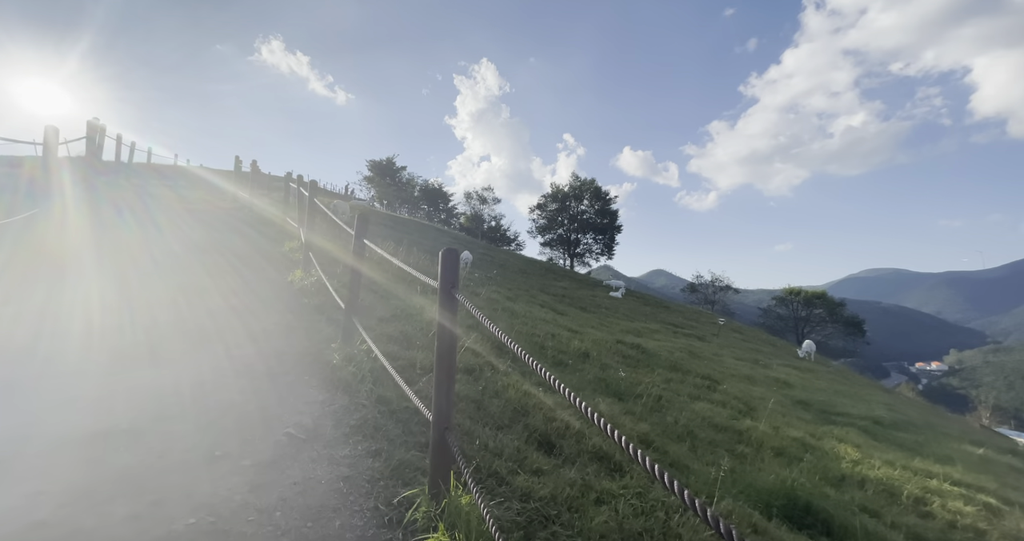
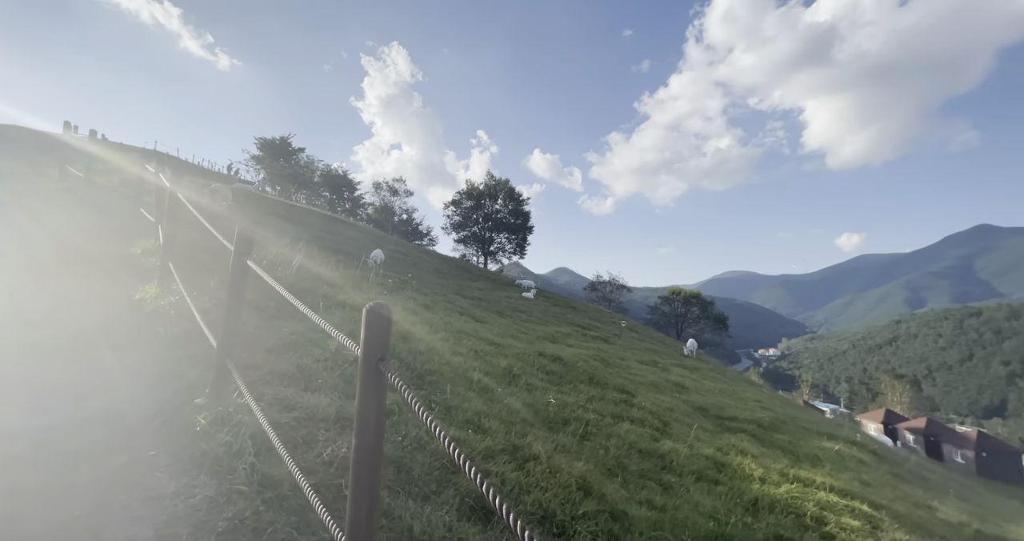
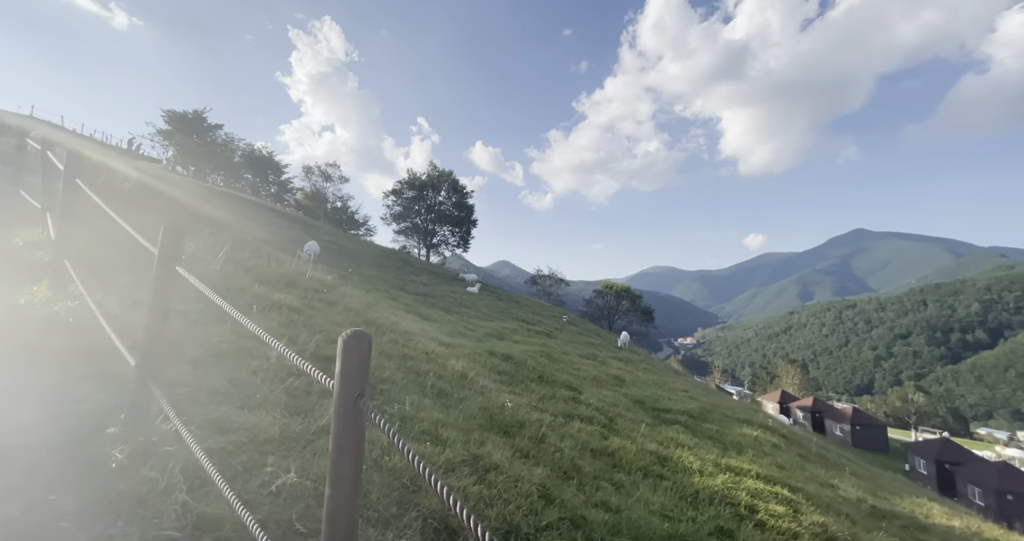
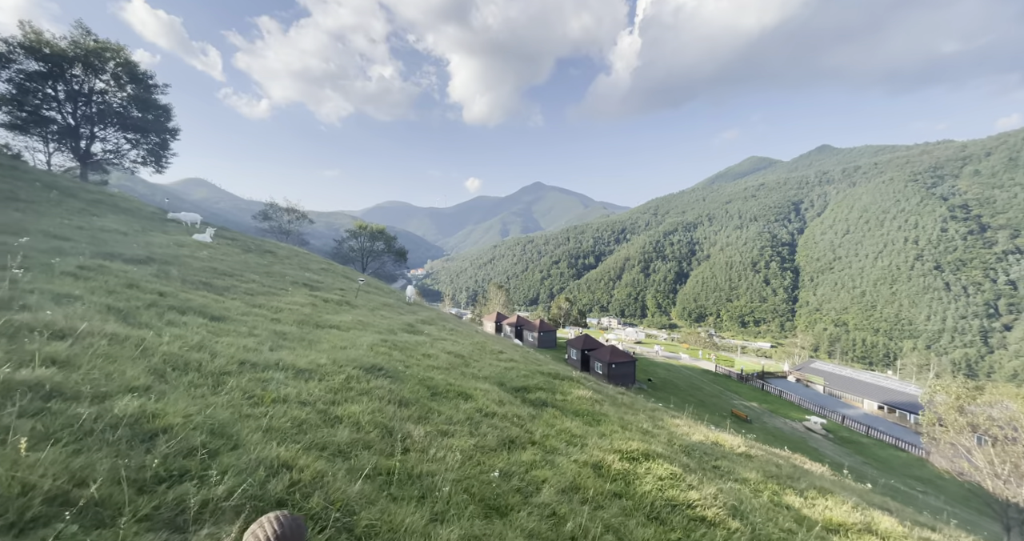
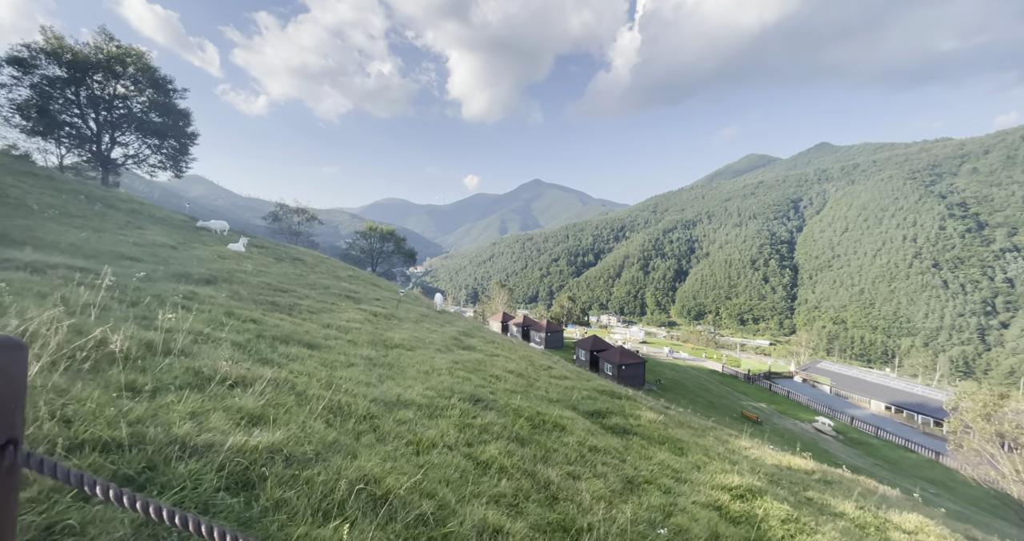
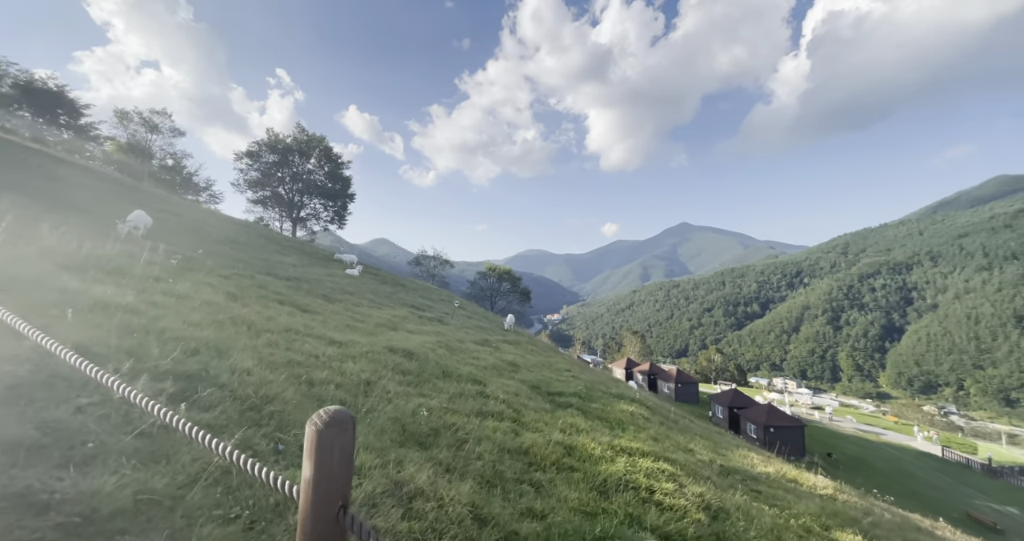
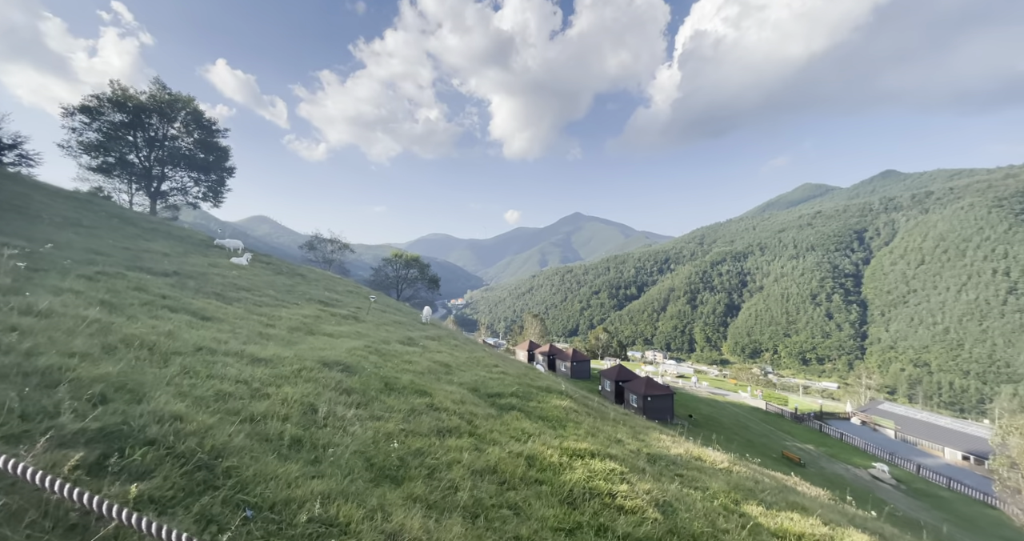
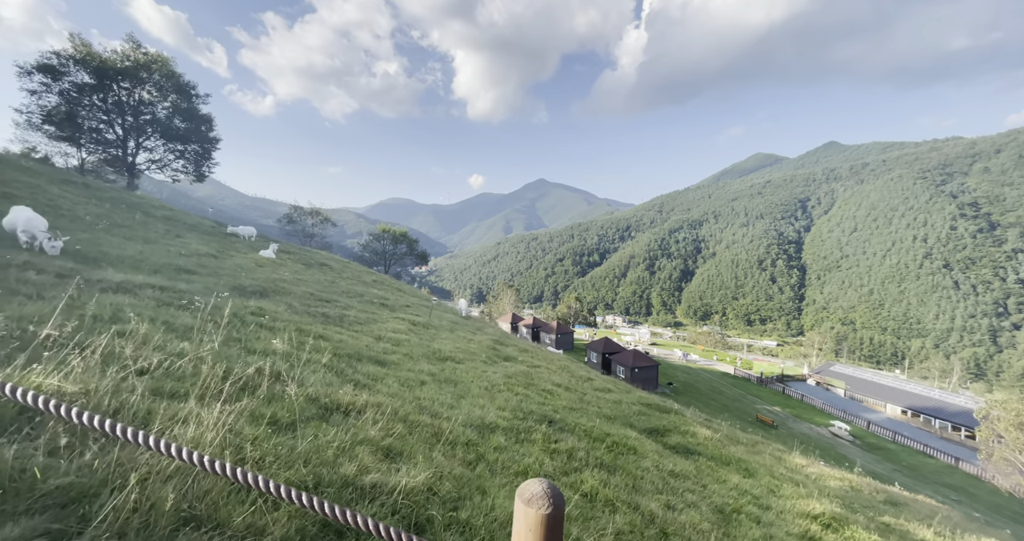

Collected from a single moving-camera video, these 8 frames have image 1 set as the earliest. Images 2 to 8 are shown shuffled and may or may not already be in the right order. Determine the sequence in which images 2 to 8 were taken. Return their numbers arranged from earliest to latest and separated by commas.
2, 3, 6, 7, 4, 5, 8
